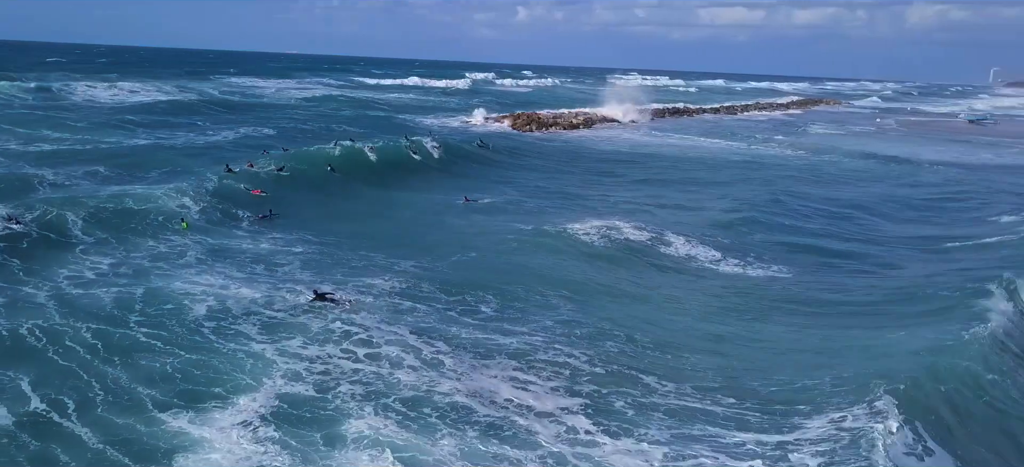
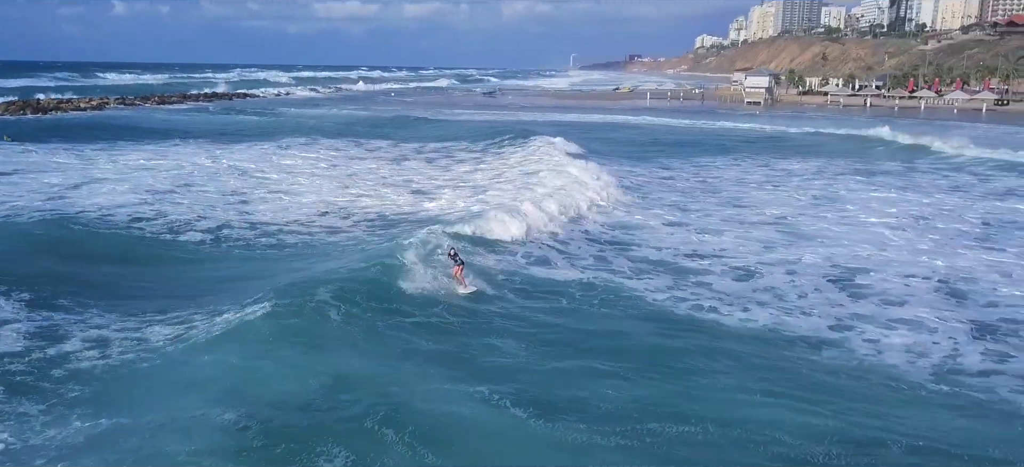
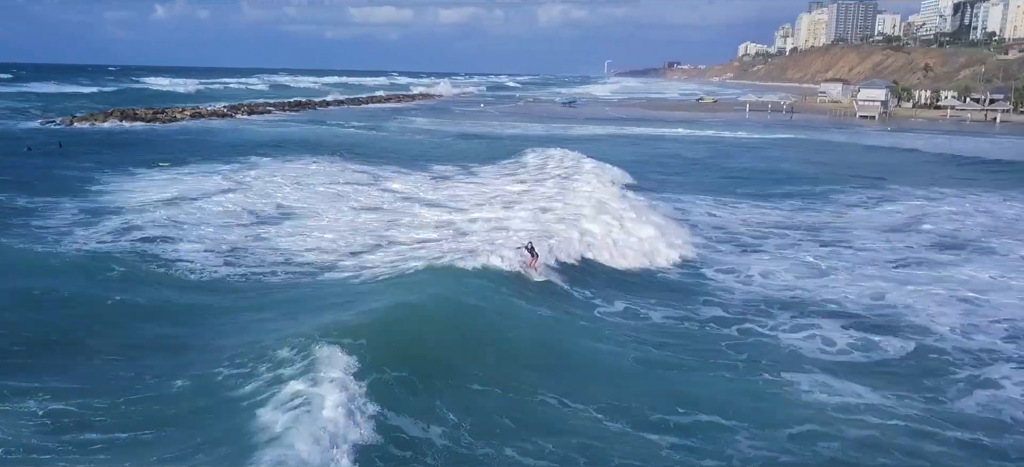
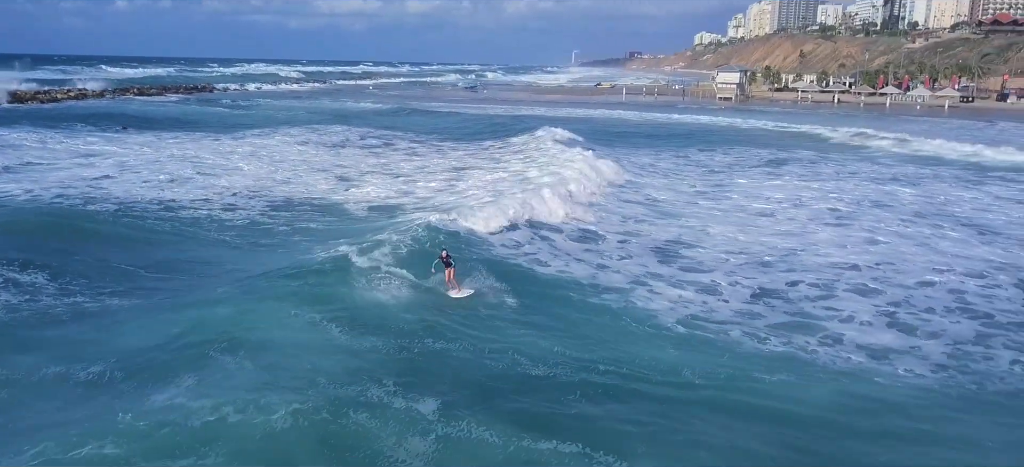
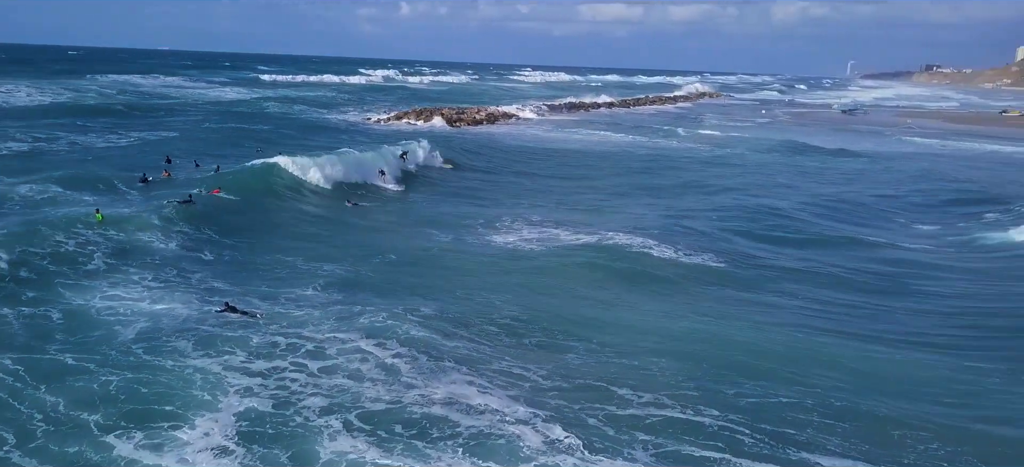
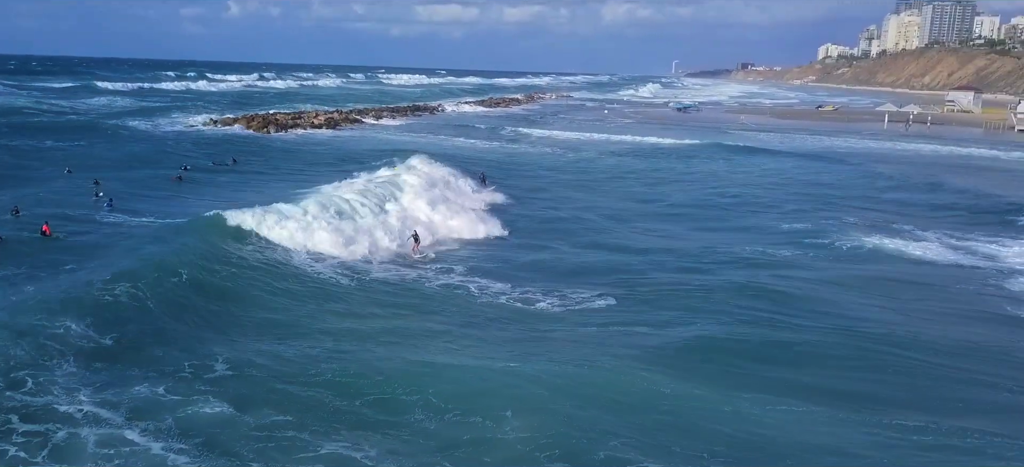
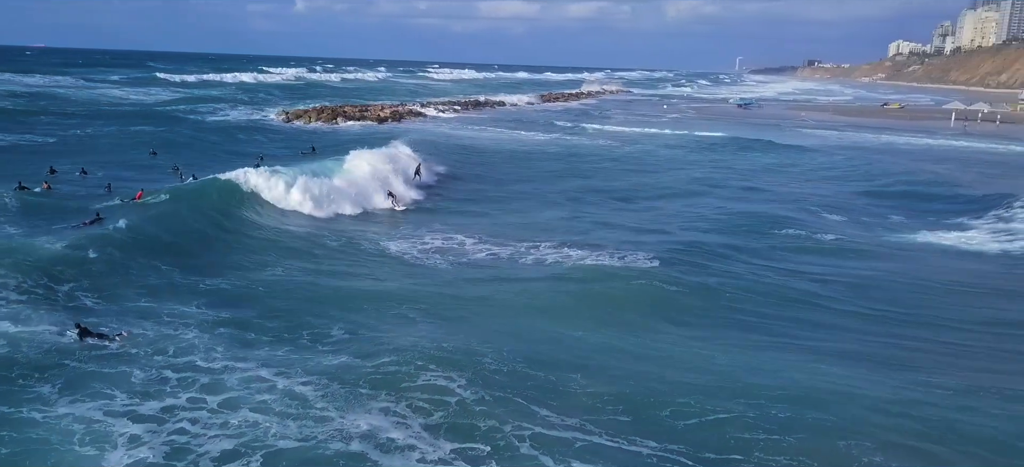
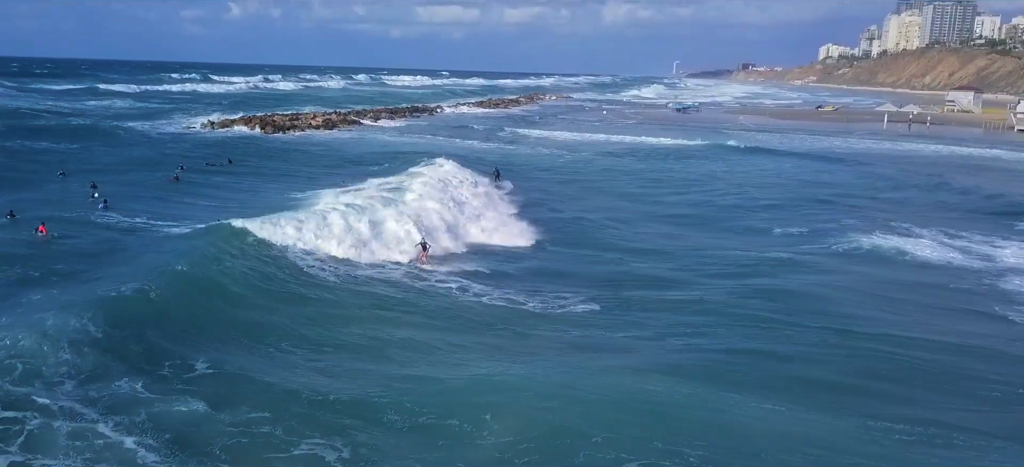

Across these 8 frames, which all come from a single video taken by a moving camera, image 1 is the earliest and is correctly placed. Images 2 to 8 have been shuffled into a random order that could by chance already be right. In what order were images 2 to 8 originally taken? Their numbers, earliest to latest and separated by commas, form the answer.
5, 7, 6, 8, 3, 2, 4
